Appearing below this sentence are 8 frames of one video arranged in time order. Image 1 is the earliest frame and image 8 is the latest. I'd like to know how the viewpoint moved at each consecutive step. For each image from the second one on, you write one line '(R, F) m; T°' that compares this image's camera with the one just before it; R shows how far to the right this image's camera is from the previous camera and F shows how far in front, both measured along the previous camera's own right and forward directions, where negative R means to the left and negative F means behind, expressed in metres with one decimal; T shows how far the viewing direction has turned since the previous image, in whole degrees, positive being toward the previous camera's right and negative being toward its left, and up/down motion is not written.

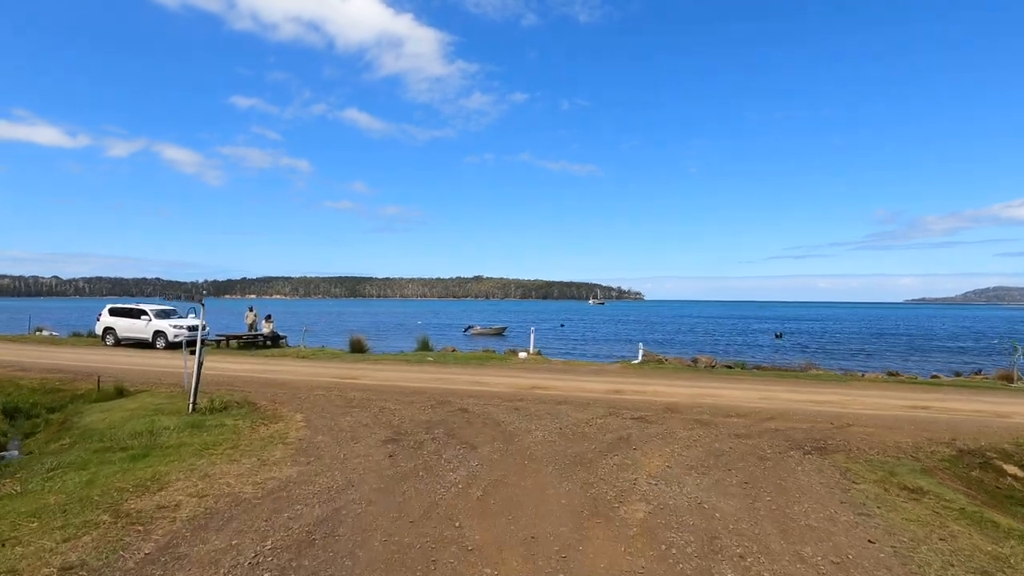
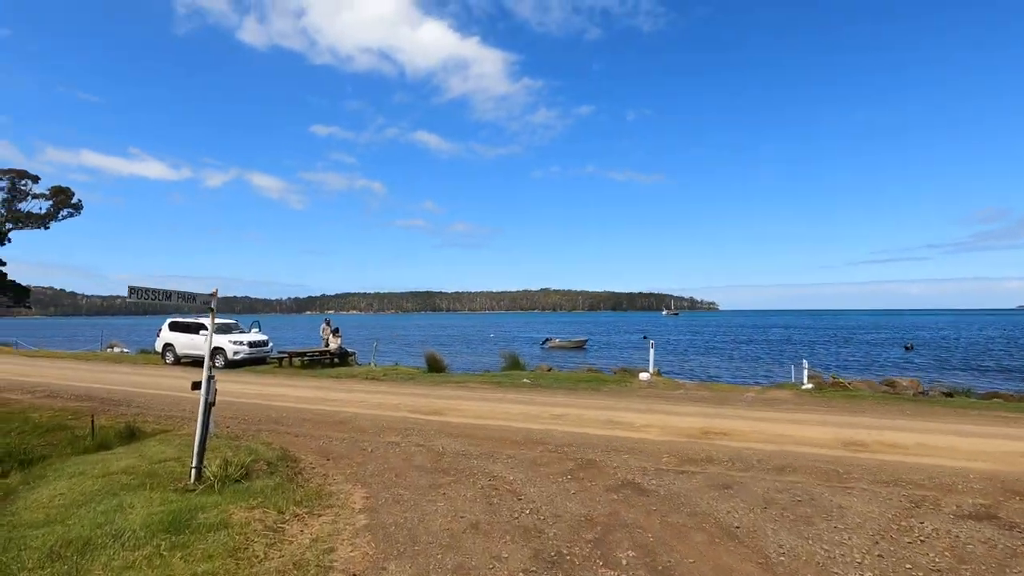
(-1.7, +4.7) m; -7°
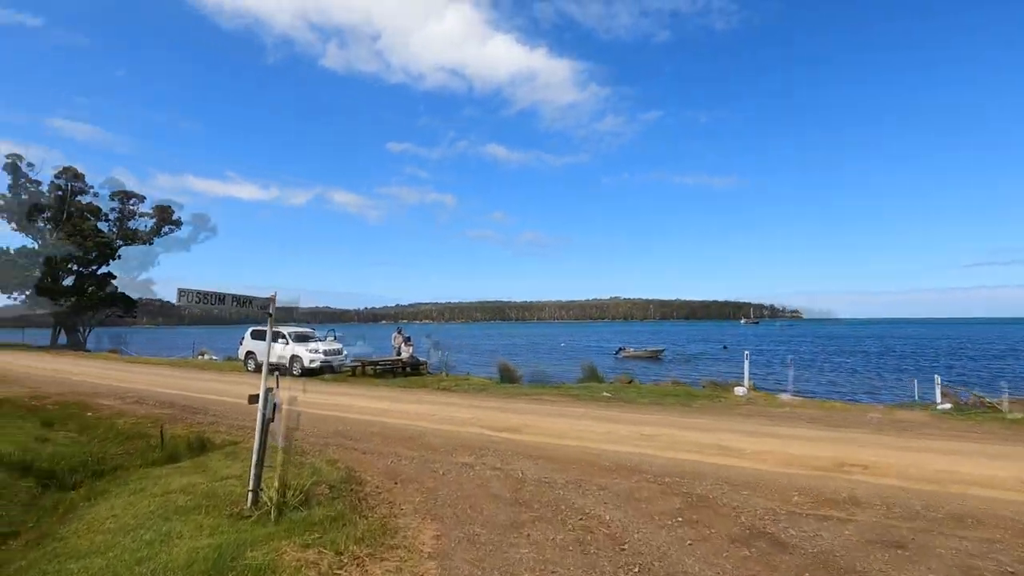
(-0.3, +1.1) m; -7°
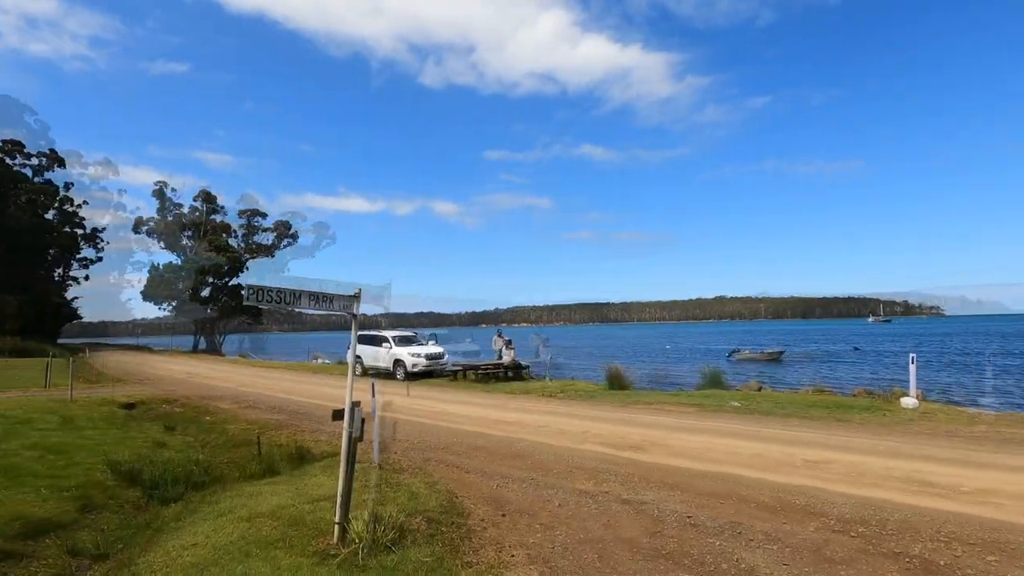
(-0.3, +1.4) m; -10°
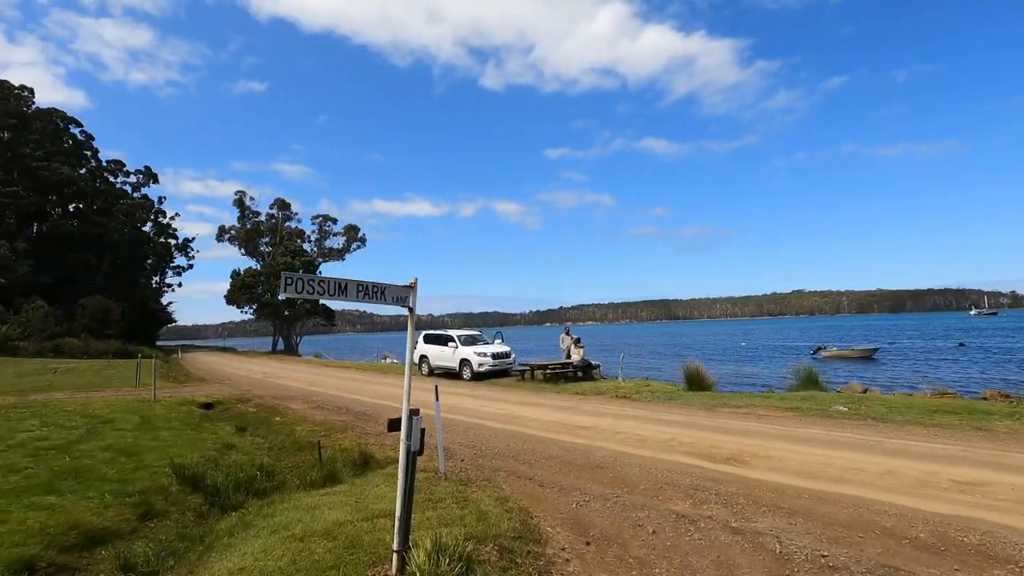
(-0.2, +0.9) m; -7°
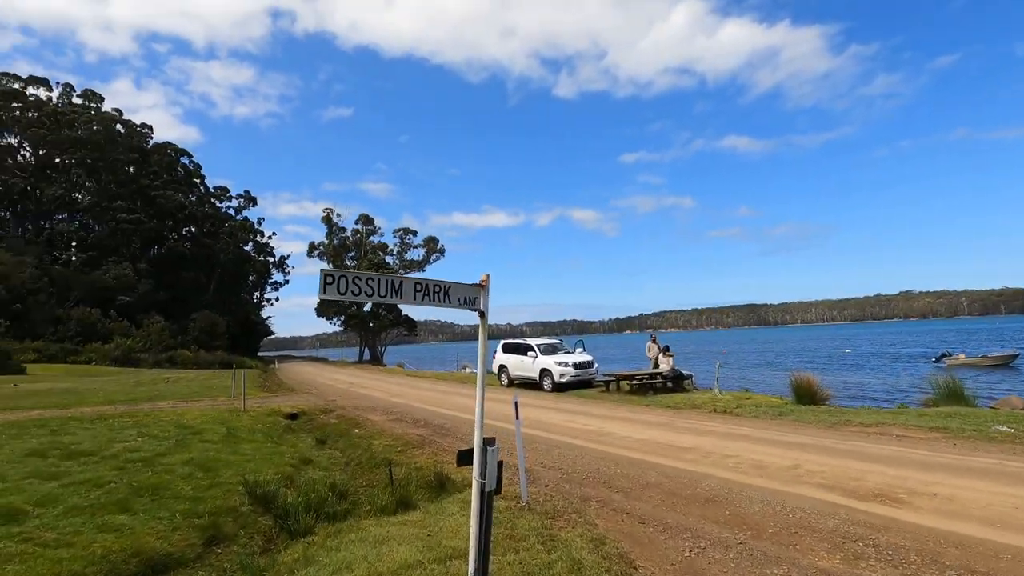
(-0.1, +1.0) m; -8°
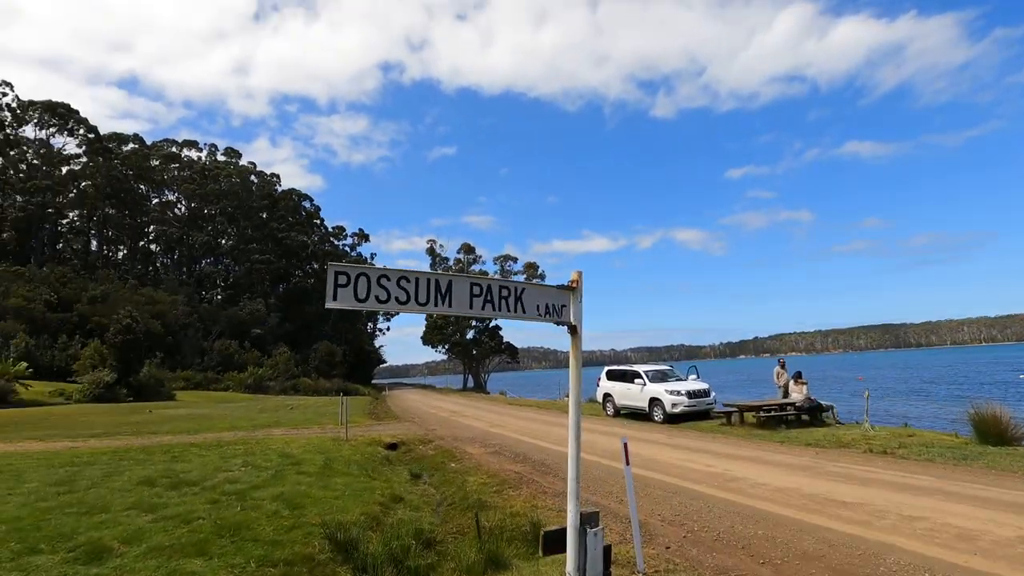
(0.0, +1.2) m; -11°
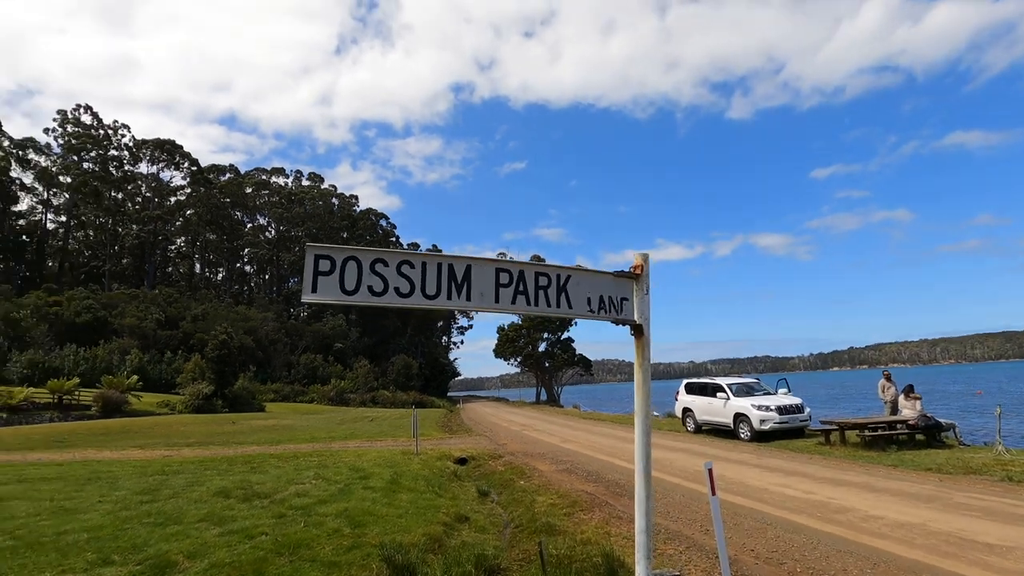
(+0.1, +0.6) m; -8°
